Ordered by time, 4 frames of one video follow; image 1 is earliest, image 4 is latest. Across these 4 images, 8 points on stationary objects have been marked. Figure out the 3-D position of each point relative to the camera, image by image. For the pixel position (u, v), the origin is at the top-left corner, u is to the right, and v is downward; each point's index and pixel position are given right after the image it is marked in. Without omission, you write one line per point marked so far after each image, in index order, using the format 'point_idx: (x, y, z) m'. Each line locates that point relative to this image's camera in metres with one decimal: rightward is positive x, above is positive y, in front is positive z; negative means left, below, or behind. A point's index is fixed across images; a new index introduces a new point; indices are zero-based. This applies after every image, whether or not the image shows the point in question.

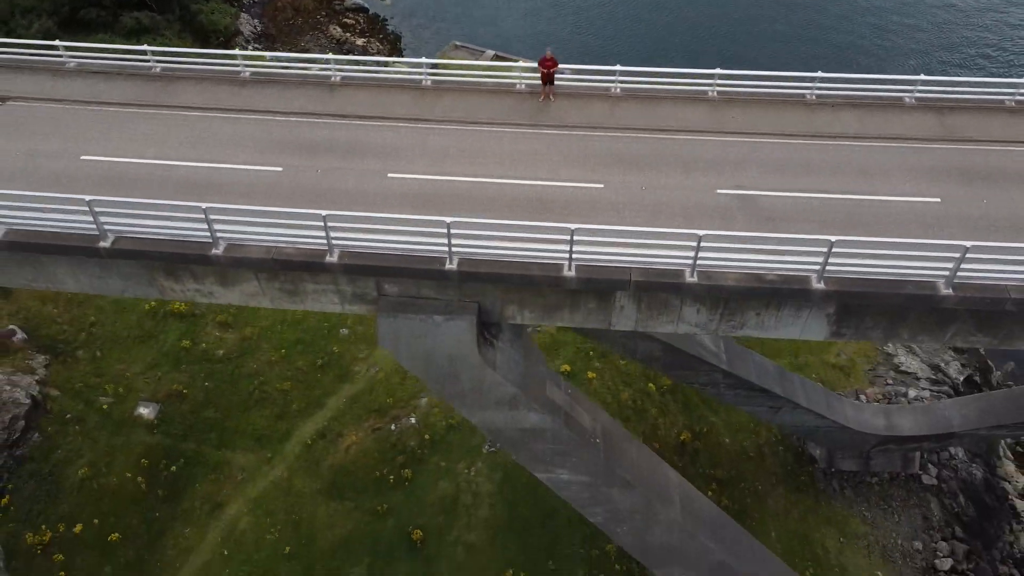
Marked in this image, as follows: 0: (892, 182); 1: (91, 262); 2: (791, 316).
0: (+4.4, +1.3, +9.2) m
1: (-5.2, +0.3, +10.1) m
2: (+3.3, -0.4, +9.6) m
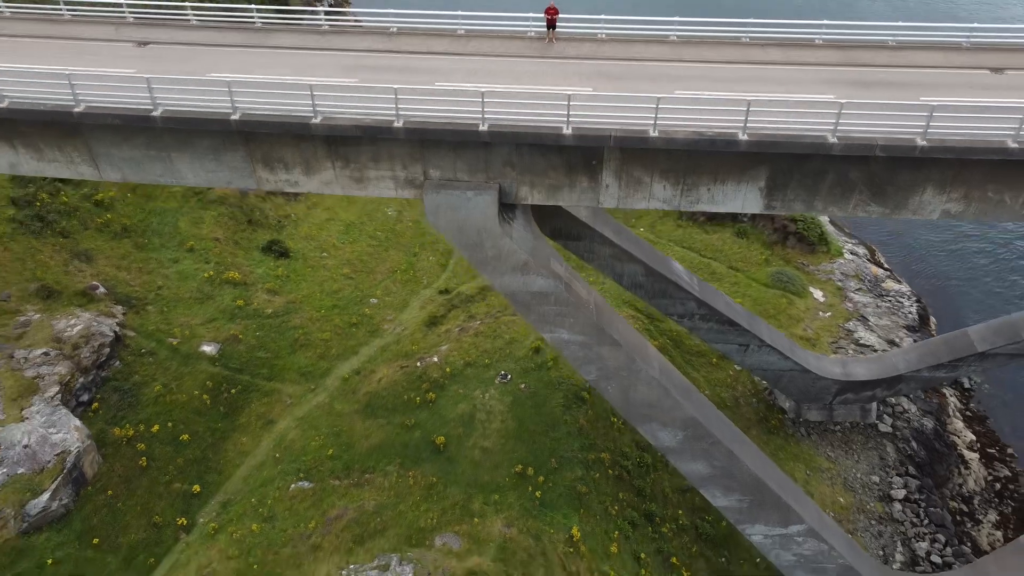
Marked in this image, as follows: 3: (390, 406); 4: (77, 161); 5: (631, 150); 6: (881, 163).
0: (+4.6, +3.3, +12.6) m
1: (-5.0, +2.2, +13.5) m
2: (+3.5, +1.5, +12.9) m
3: (-2.9, -2.8, +19.3) m
4: (-7.5, +2.2, +13.9) m
5: (+1.8, +2.1, +12.5) m
6: (+5.6, +1.9, +12.2) m
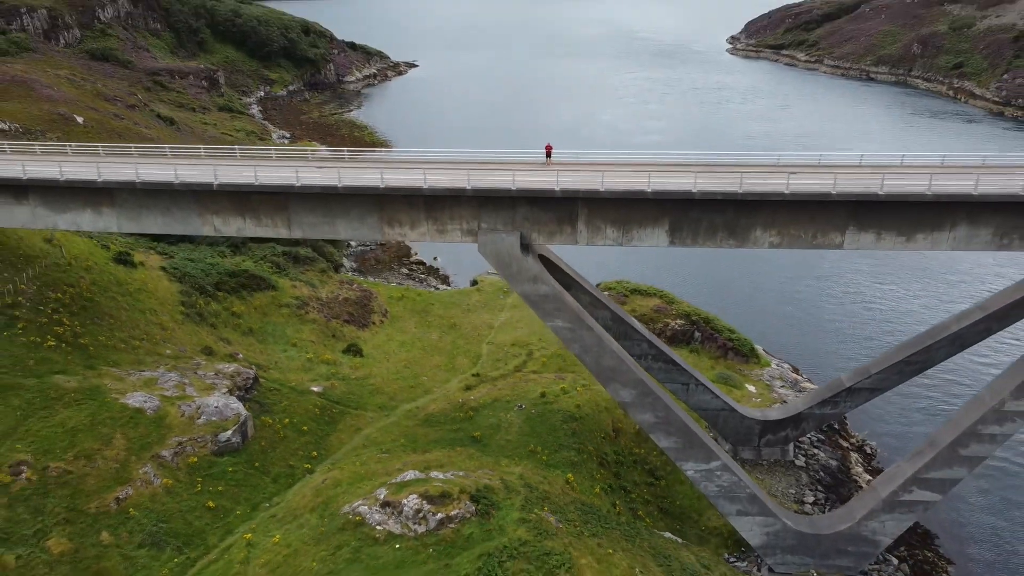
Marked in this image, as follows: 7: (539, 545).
0: (+5.1, +3.3, +23.5) m
1: (-4.6, +2.0, +24.0) m
2: (+4.0, +1.6, +23.2) m
3: (-2.4, -4.6, +27.8) m
4: (-7.0, +1.9, +24.4) m
5: (+2.3, +2.3, +23.0) m
6: (+6.1, +2.2, +22.6) m
7: (+0.7, -6.3, +19.7) m
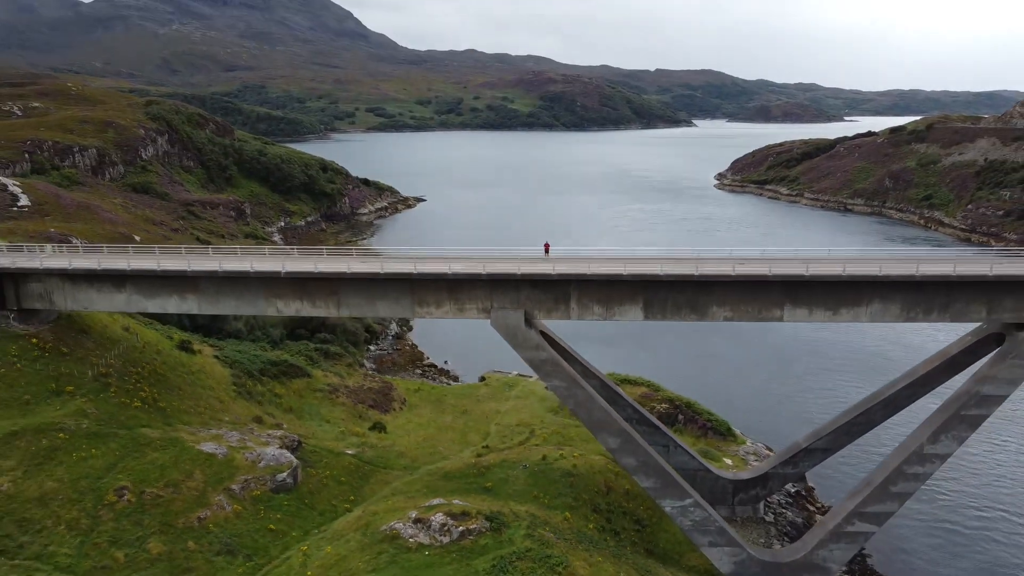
0: (+5.3, +0.9, +29.6) m
1: (-4.4, -0.5, +29.9) m
2: (+4.2, -0.7, +29.0) m
3: (-2.2, -7.6, +32.6) m
4: (-6.8, -0.7, +30.3) m
5: (+2.5, 0.0, +29.0) m
6: (+6.3, -0.1, +28.6) m
7: (+0.9, -7.9, +24.2) m
